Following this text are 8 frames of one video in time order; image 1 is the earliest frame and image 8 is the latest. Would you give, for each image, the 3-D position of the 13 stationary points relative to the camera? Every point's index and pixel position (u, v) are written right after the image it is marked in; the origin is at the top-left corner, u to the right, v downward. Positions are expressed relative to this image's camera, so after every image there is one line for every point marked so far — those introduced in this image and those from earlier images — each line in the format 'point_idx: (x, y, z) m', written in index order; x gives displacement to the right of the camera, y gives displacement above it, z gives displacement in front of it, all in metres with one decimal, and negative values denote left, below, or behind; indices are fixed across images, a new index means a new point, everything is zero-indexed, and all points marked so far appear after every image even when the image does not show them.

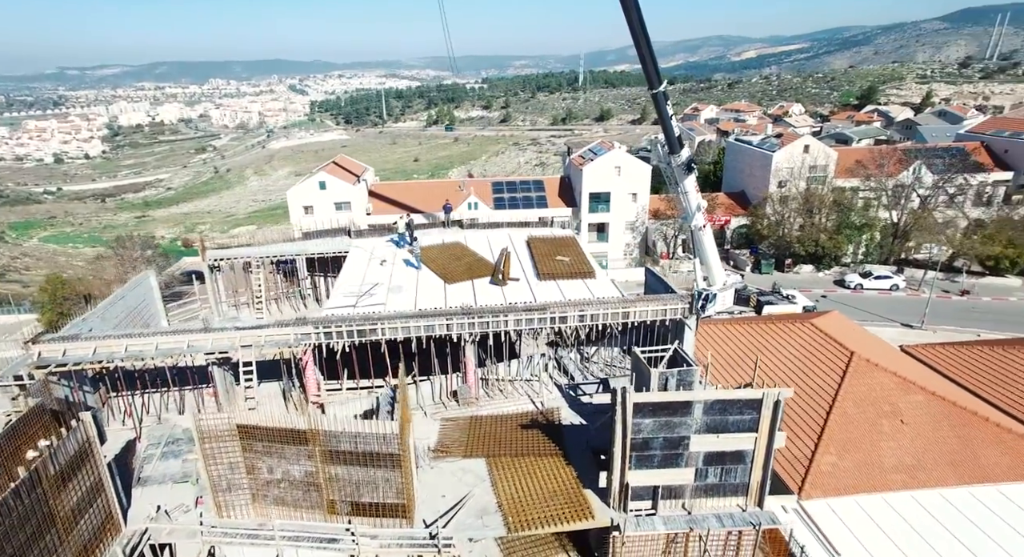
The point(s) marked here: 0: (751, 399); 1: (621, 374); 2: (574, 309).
0: (+5.4, -2.7, +13.5) m
1: (+3.6, -3.2, +19.6) m
2: (+1.9, -0.9, +18.1) m
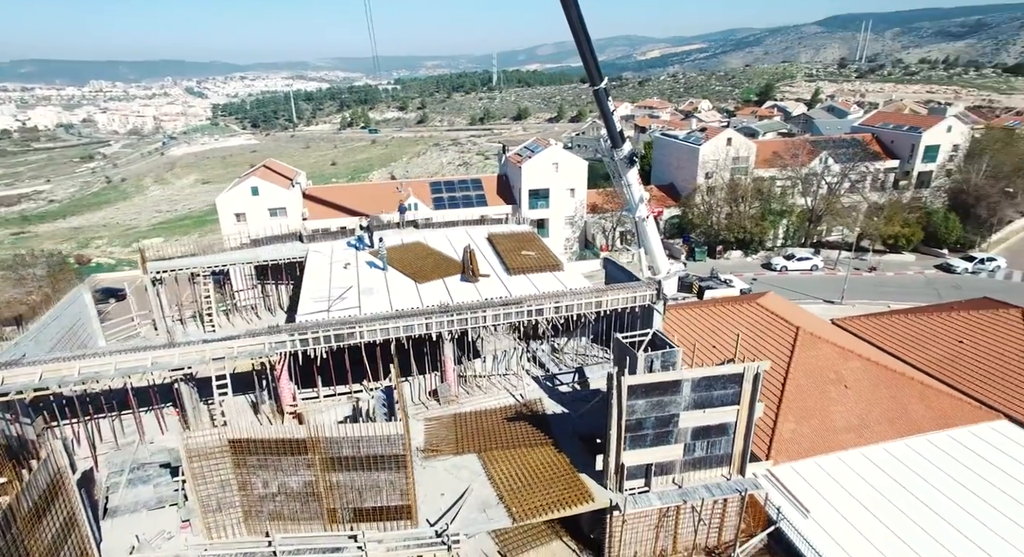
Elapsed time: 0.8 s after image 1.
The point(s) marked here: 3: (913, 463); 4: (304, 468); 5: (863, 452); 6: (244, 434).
0: (+5.4, -2.3, +14.4) m
1: (+2.8, -2.8, +20.2) m
2: (+1.2, -0.7, +18.5) m
3: (+12.5, -5.8, +18.5) m
4: (-4.5, -4.2, +13.0) m
5: (+11.2, -5.5, +18.9) m
6: (-5.7, -3.4, +12.8) m
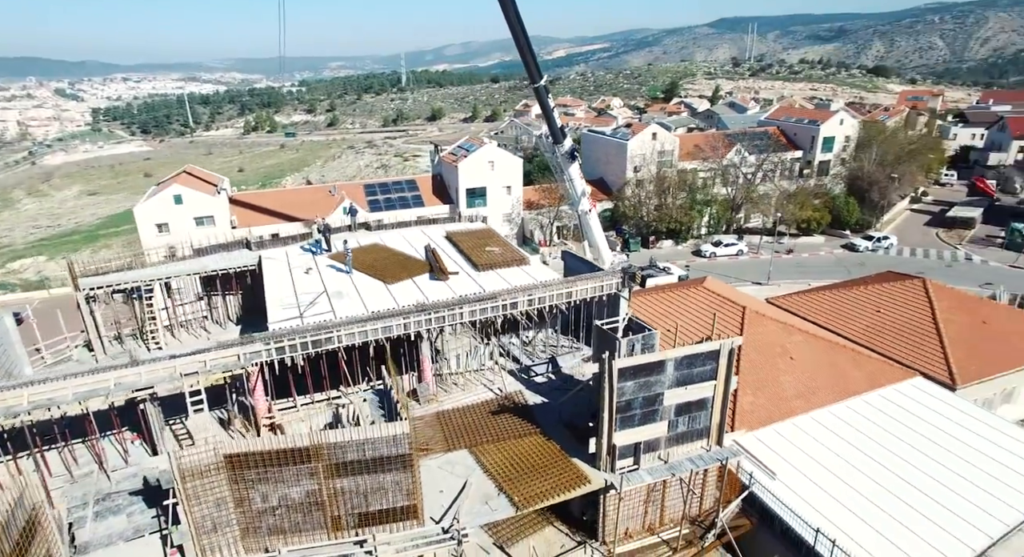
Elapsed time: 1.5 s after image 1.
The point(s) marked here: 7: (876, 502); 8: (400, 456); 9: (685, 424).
0: (+5.2, -1.8, +15.4) m
1: (+1.8, -2.6, +20.7) m
2: (+0.4, -0.5, +18.8) m
3: (+11.9, -5.0, +20.4) m
4: (-4.4, -4.3, +12.7) m
5: (+10.4, -4.8, +20.6) m
6: (-5.6, -3.5, +12.3) m
7: (+10.6, -6.4, +17.1) m
8: (-2.4, -3.9, +12.9) m
9: (+4.7, -3.9, +16.0) m
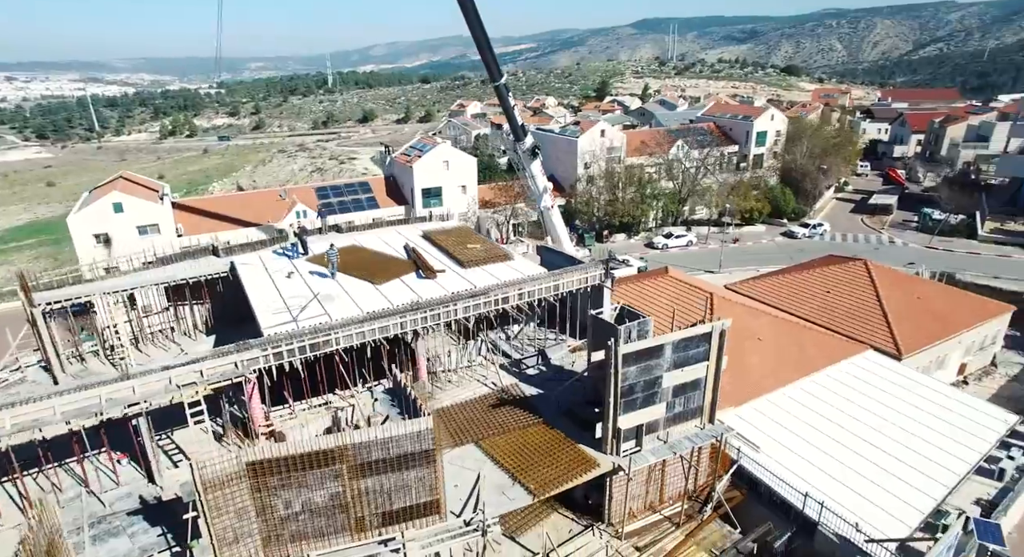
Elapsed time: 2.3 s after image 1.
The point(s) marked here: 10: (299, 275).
0: (+5.3, -1.5, +16.2) m
1: (+1.4, -2.3, +21.2) m
2: (+0.1, -0.3, +19.2) m
3: (+11.5, -4.3, +22.0) m
4: (-3.8, -4.3, +12.5) m
5: (+10.1, -4.2, +22.0) m
6: (-5.0, -3.6, +12.0) m
7: (+10.7, -5.8, +18.6) m
8: (-1.9, -3.8, +13.0) m
9: (+4.8, -3.5, +16.8) m
10: (-7.2, +0.1, +20.0) m
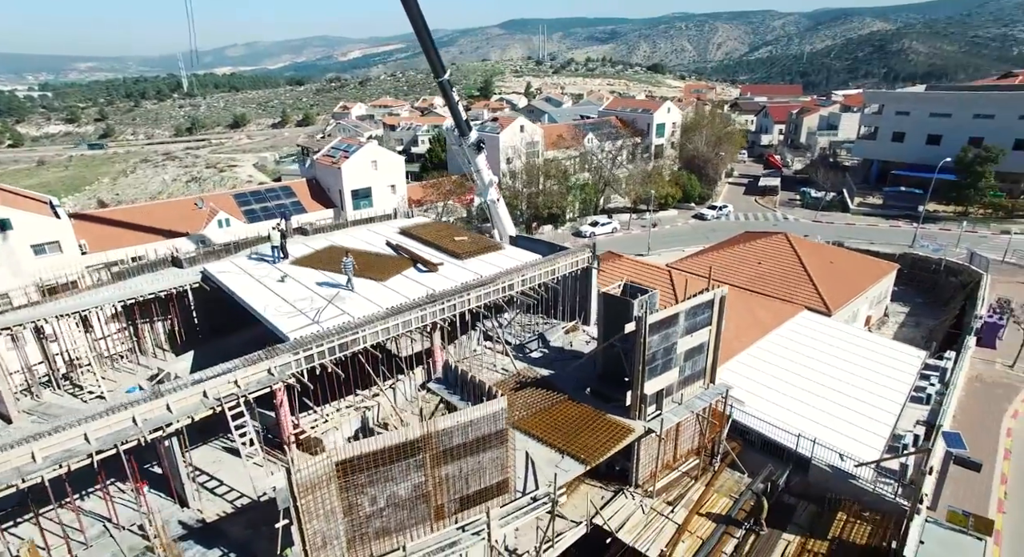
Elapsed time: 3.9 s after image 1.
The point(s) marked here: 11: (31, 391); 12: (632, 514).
0: (+5.9, -0.6, +17.9) m
1: (+1.2, -1.8, +22.0) m
2: (+0.2, +0.1, +19.8) m
3: (+11.2, -3.1, +24.7) m
4: (-2.0, -4.1, +12.5) m
5: (+9.7, -3.1, +24.5) m
6: (-3.1, -3.4, +11.8) m
7: (+11.1, -4.6, +21.3) m
8: (-0.3, -3.5, +13.3) m
9: (+5.5, -2.7, +18.3) m
10: (-7.1, 0.0, +19.2) m
11: (-15.4, -3.6, +18.9) m
12: (+3.3, -6.6, +16.7) m
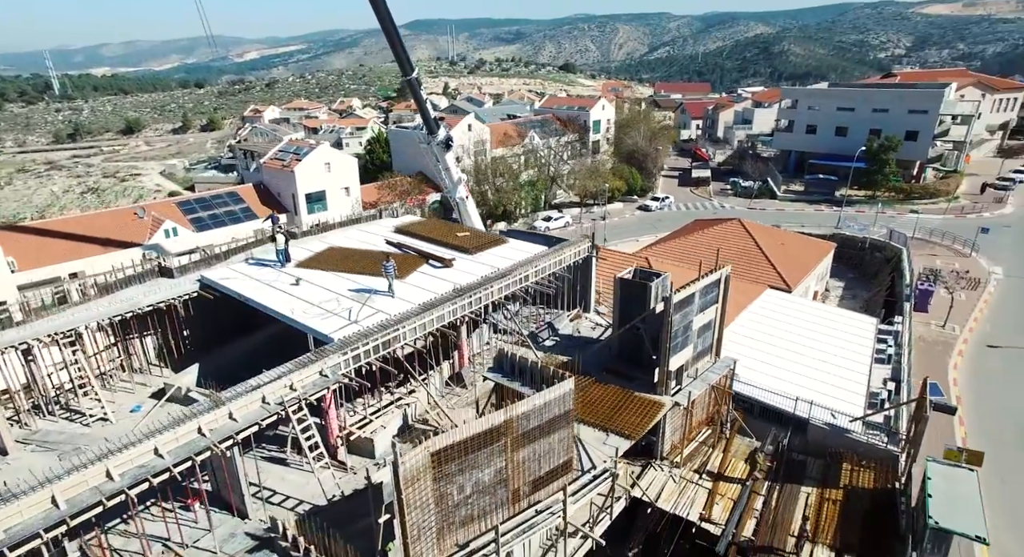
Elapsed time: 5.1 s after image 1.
0: (+6.6, 0.0, +19.2) m
1: (+1.5, -1.5, +22.7) m
2: (+0.7, +0.4, +20.3) m
3: (+11.0, -2.2, +26.7) m
4: (-0.3, -3.8, +12.8) m
5: (+9.6, -2.3, +26.3) m
6: (-1.3, -3.3, +11.9) m
7: (+11.5, -3.7, +23.3) m
8: (+1.2, -3.2, +13.9) m
9: (+6.3, -2.1, +19.6) m
10: (-6.4, -0.1, +18.7) m
11: (-14.4, -4.1, +17.3) m
12: (+4.6, -6.1, +17.7) m
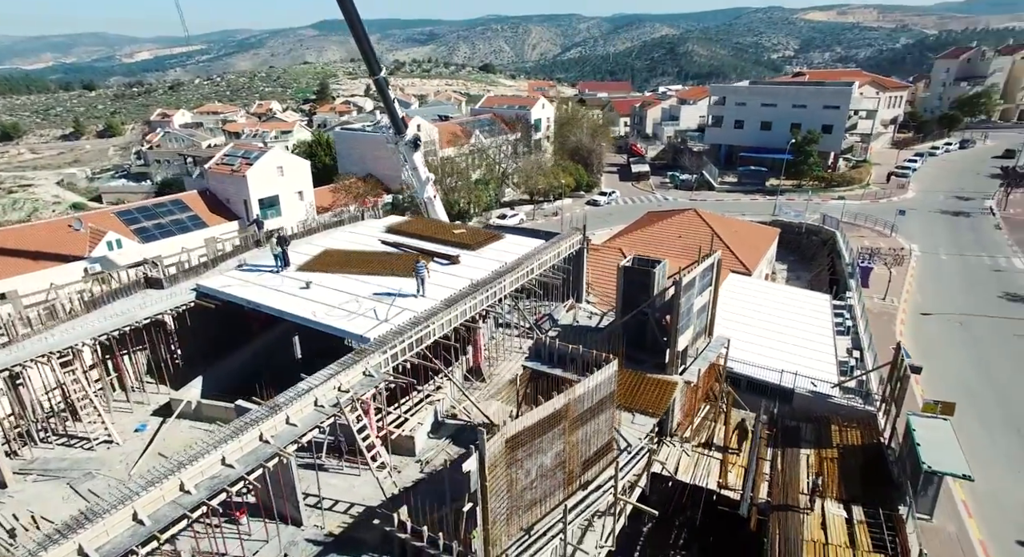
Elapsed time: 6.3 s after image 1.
0: (+6.9, +0.5, +20.5) m
1: (+1.4, -1.2, +23.3) m
2: (+0.8, +0.7, +20.8) m
3: (+10.3, -1.5, +28.5) m
4: (+1.0, -3.6, +13.3) m
5: (+9.0, -1.6, +27.9) m
6: (+0.1, -3.1, +12.2) m
7: (+11.4, -2.9, +25.2) m
8: (+2.4, -2.9, +14.5) m
9: (+6.6, -1.6, +20.8) m
10: (-6.0, -0.2, +18.3) m
11: (-13.5, -4.6, +15.9) m
12: (+5.3, -5.7, +18.7) m
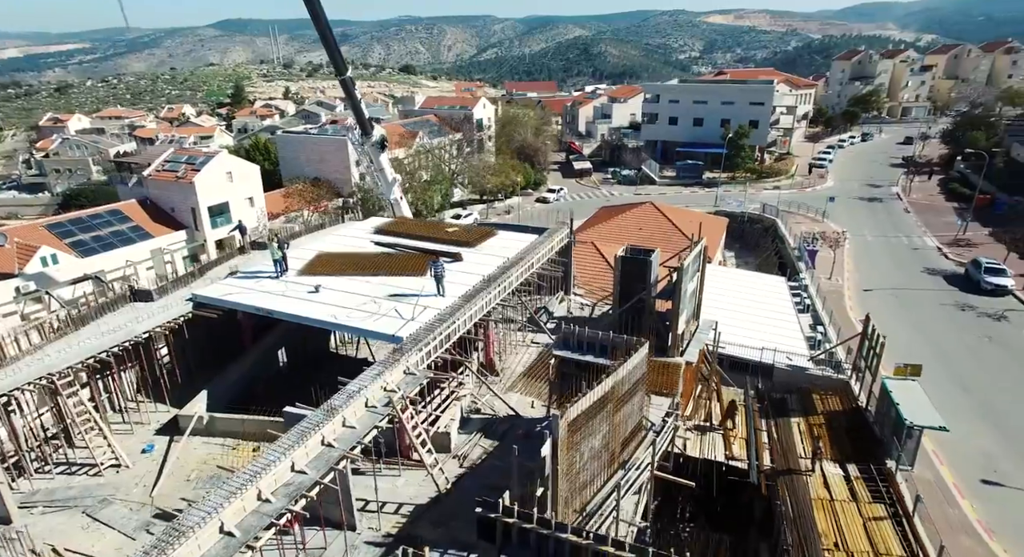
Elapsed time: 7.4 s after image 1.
0: (+6.9, +1.1, +21.7) m
1: (+1.2, -0.9, +23.8) m
2: (+0.8, +0.9, +21.2) m
3: (+9.4, -0.8, +30.1) m
4: (+2.1, -3.3, +13.8) m
5: (+8.2, -1.0, +29.3) m
6: (+1.3, -2.8, +12.6) m
7: (+10.9, -2.2, +26.9) m
8: (+3.3, -2.5, +15.2) m
9: (+6.6, -1.1, +22.0) m
10: (-5.6, -0.3, +17.9) m
11: (-12.5, -5.0, +14.6) m
12: (+5.8, -5.2, +19.8) m
